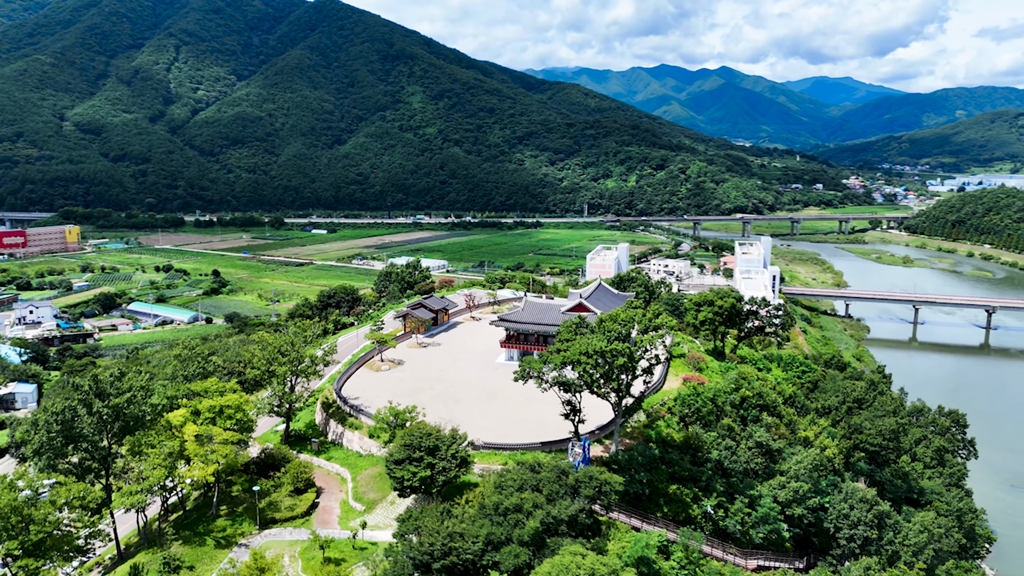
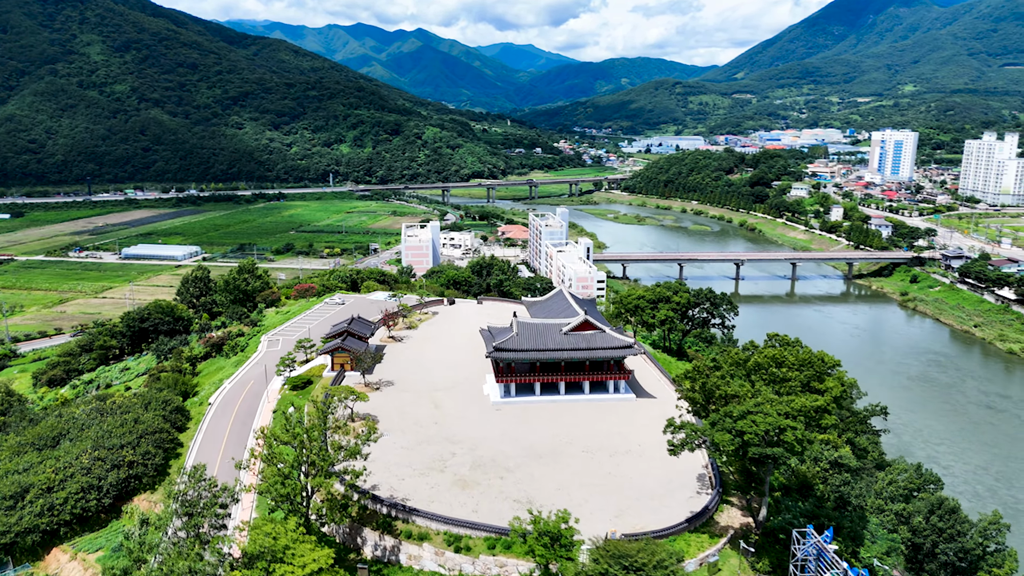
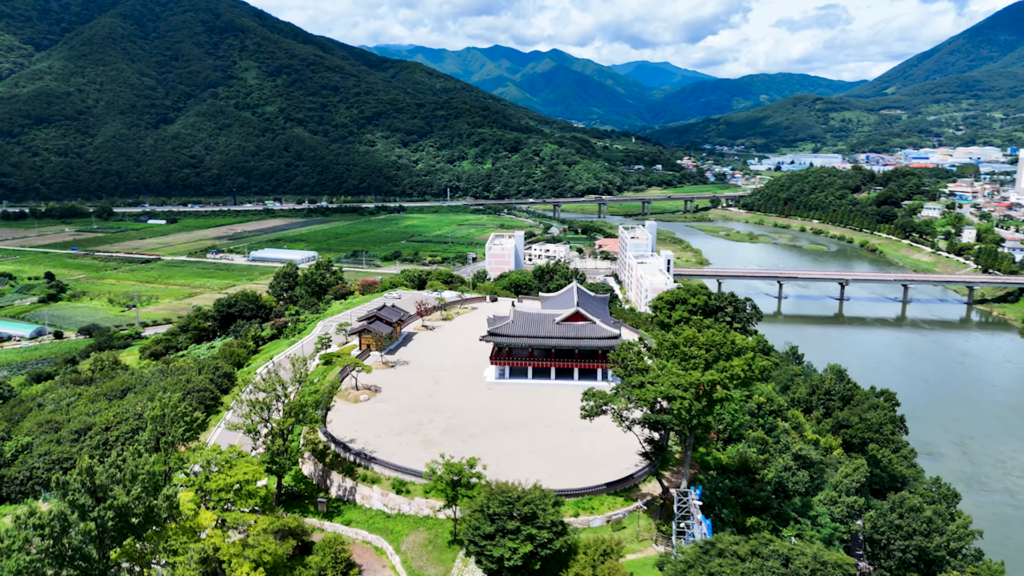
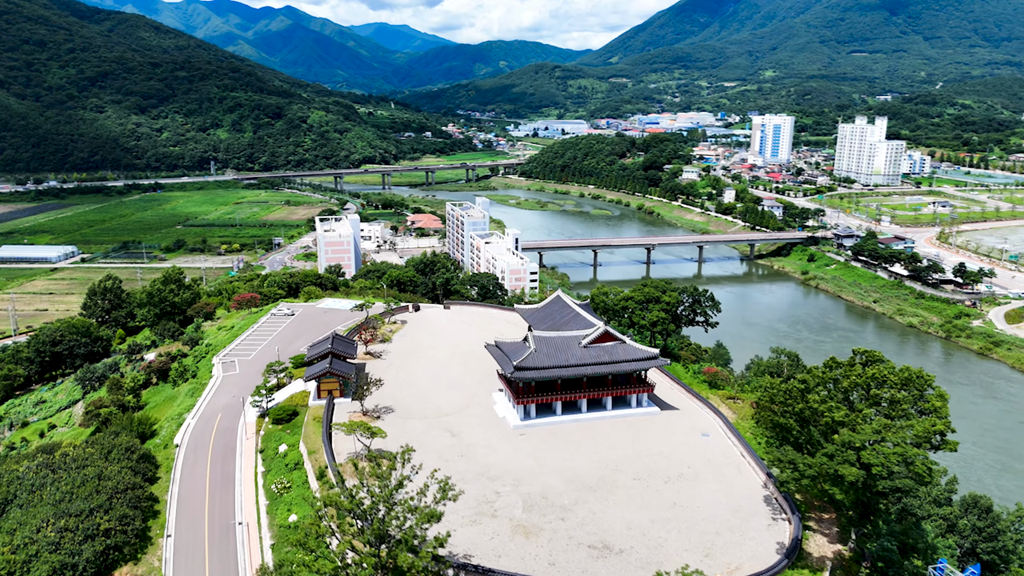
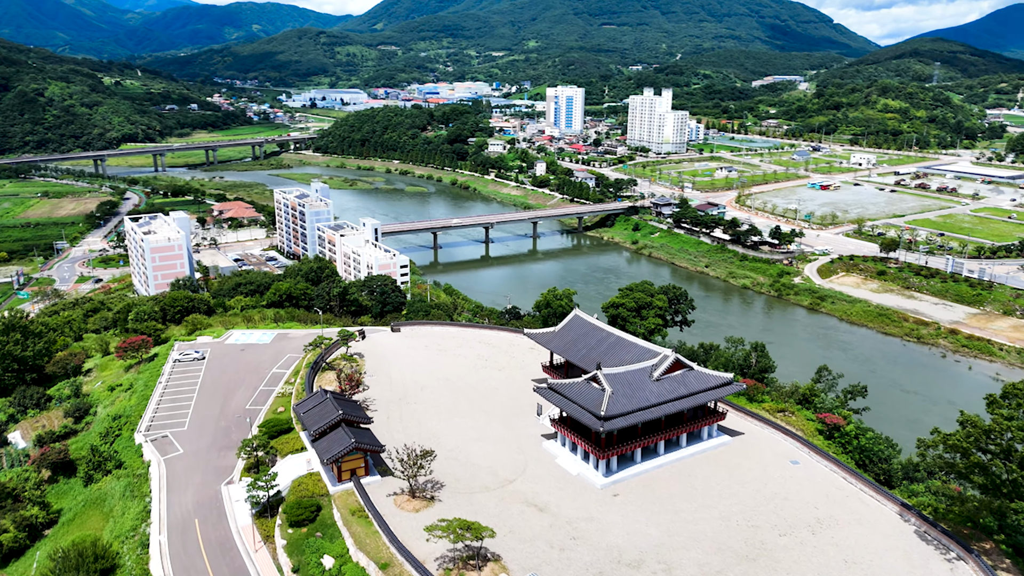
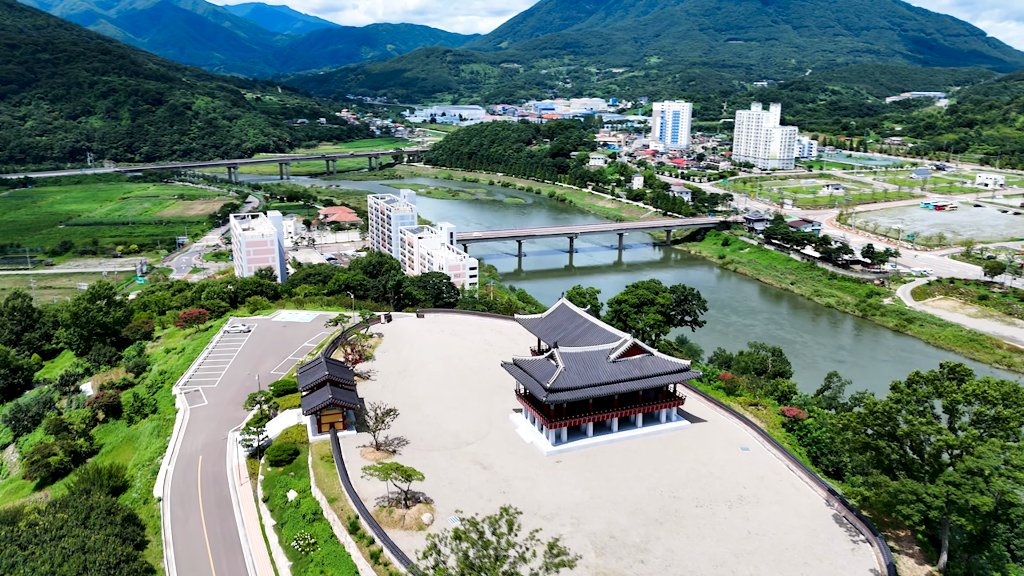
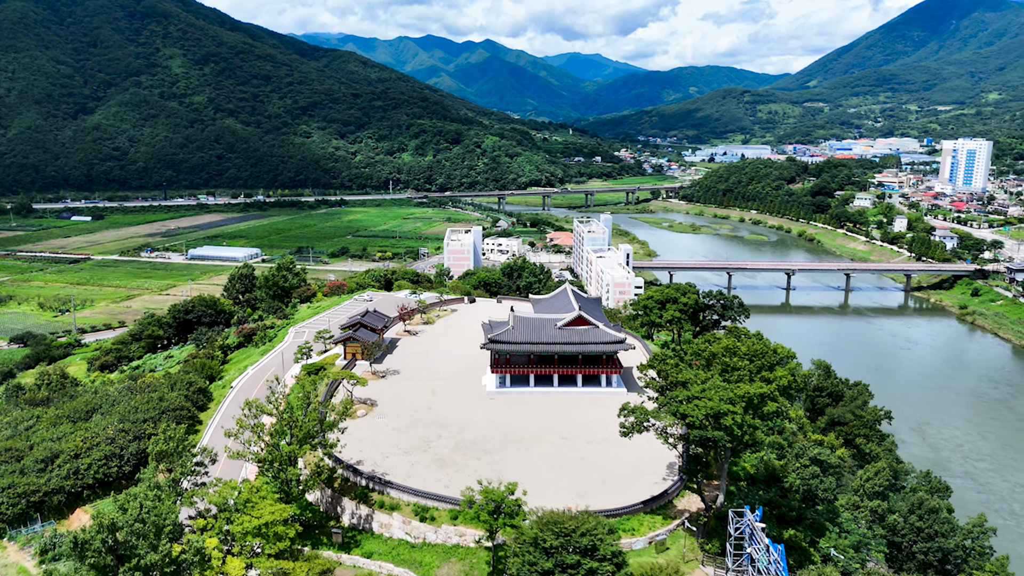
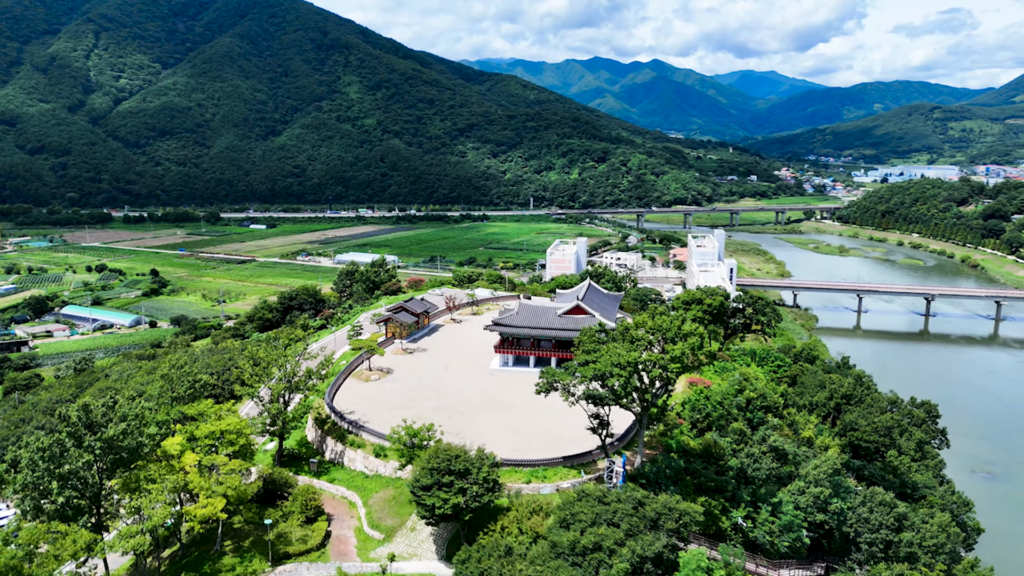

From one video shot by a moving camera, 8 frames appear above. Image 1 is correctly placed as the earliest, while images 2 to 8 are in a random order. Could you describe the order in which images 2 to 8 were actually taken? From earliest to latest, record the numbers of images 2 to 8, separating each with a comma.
8, 3, 7, 2, 4, 6, 5
